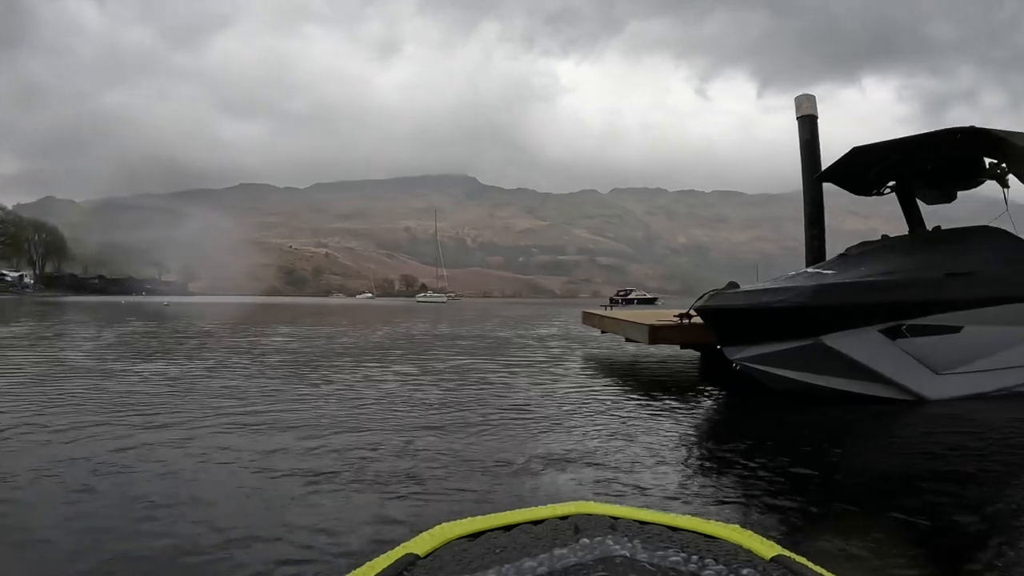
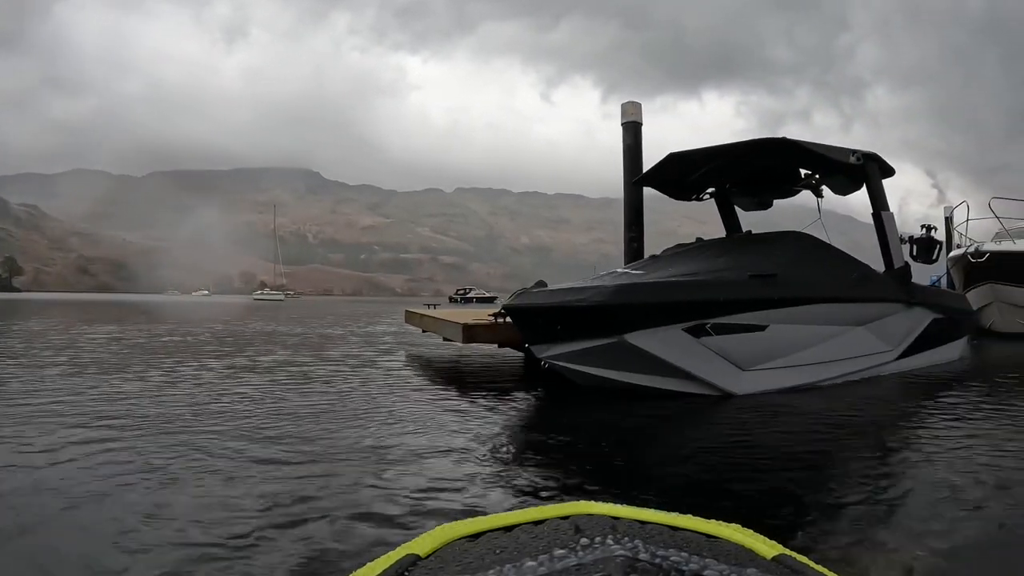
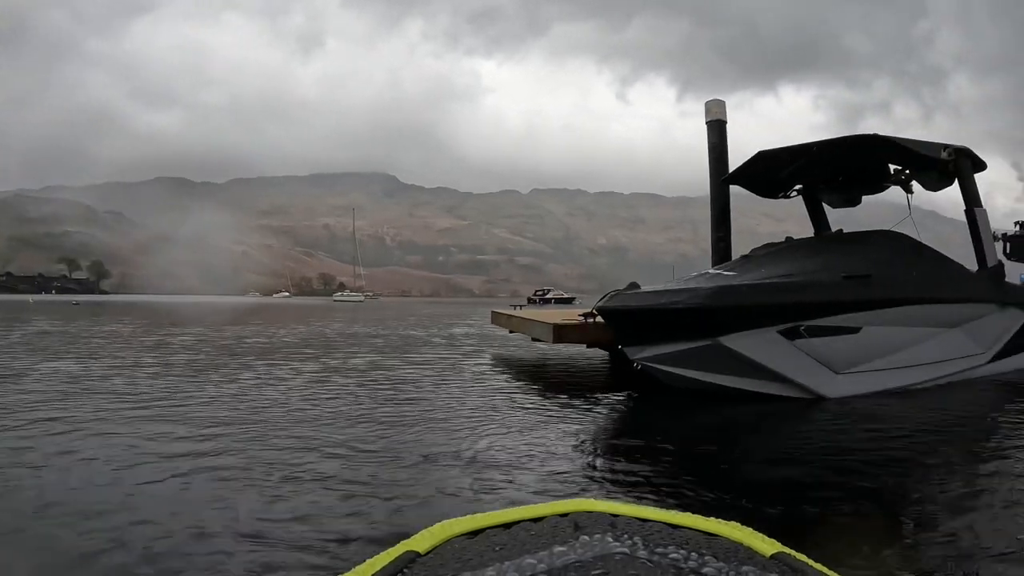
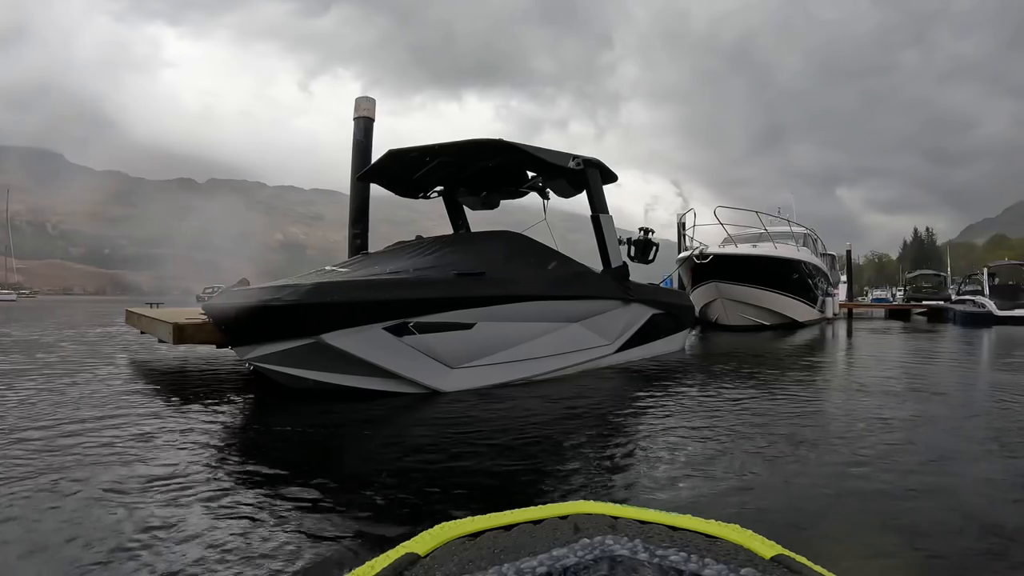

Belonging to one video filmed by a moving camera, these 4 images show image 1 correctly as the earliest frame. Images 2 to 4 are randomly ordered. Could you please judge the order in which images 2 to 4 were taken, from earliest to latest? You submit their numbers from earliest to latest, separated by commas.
3, 2, 4
